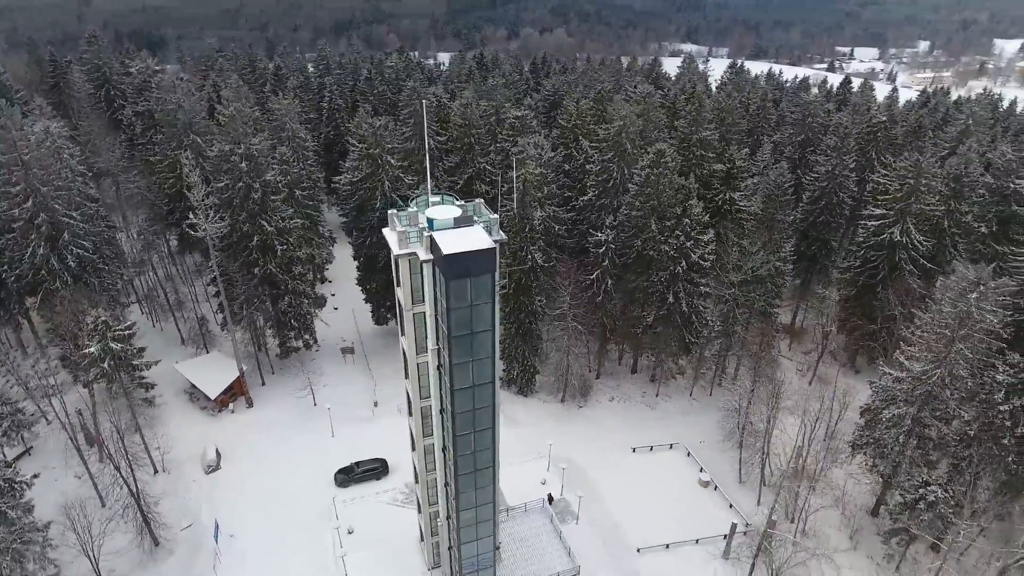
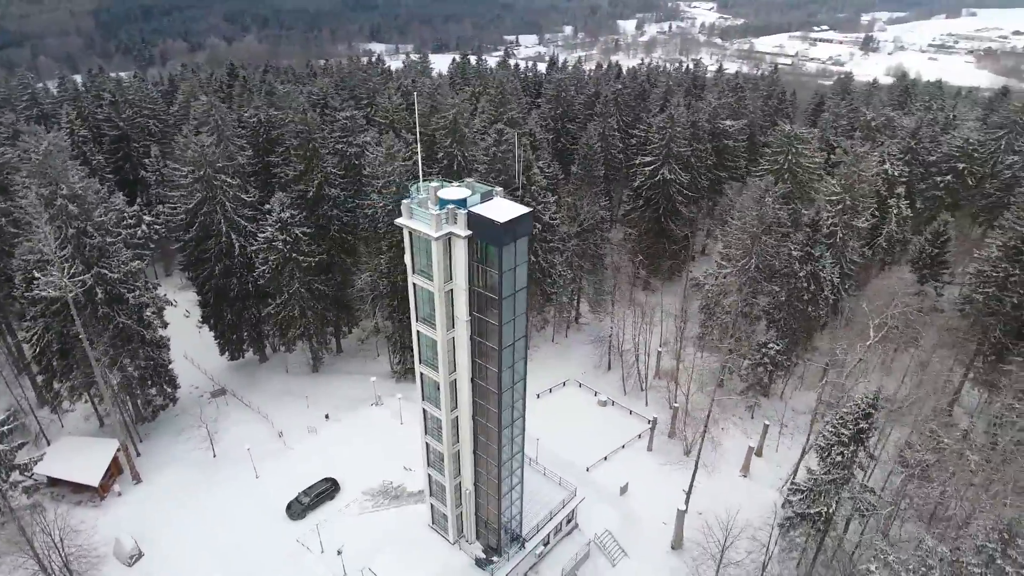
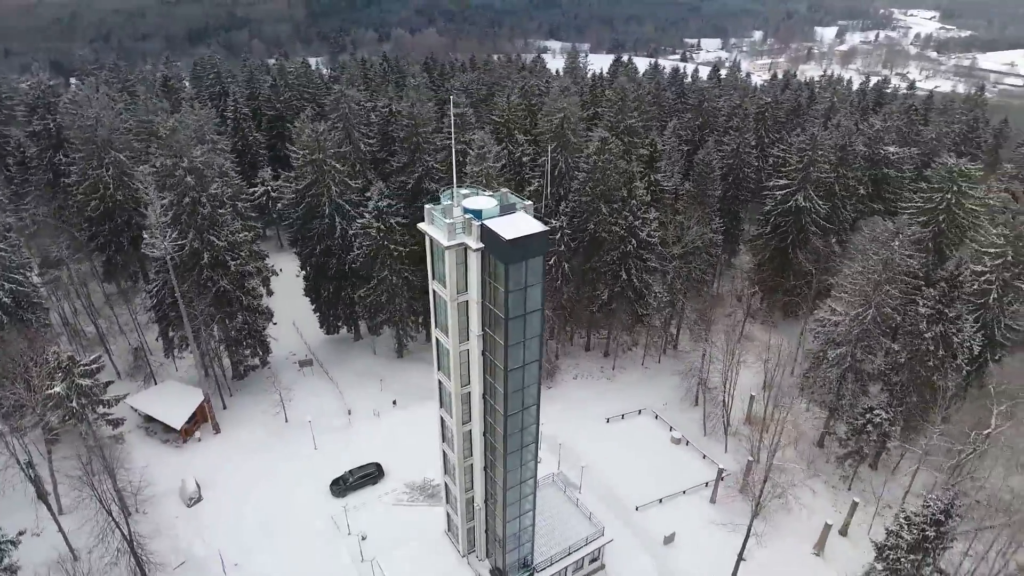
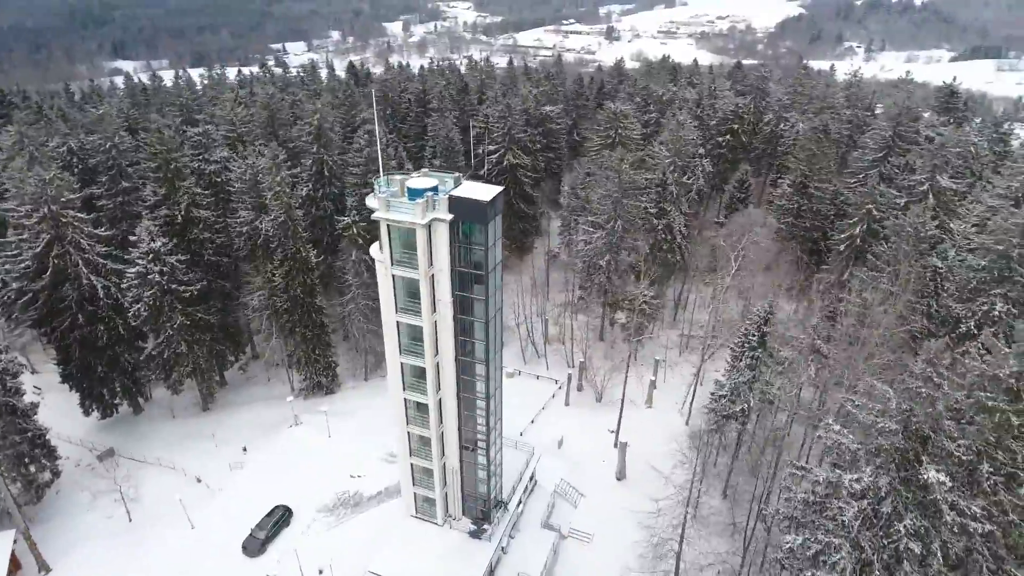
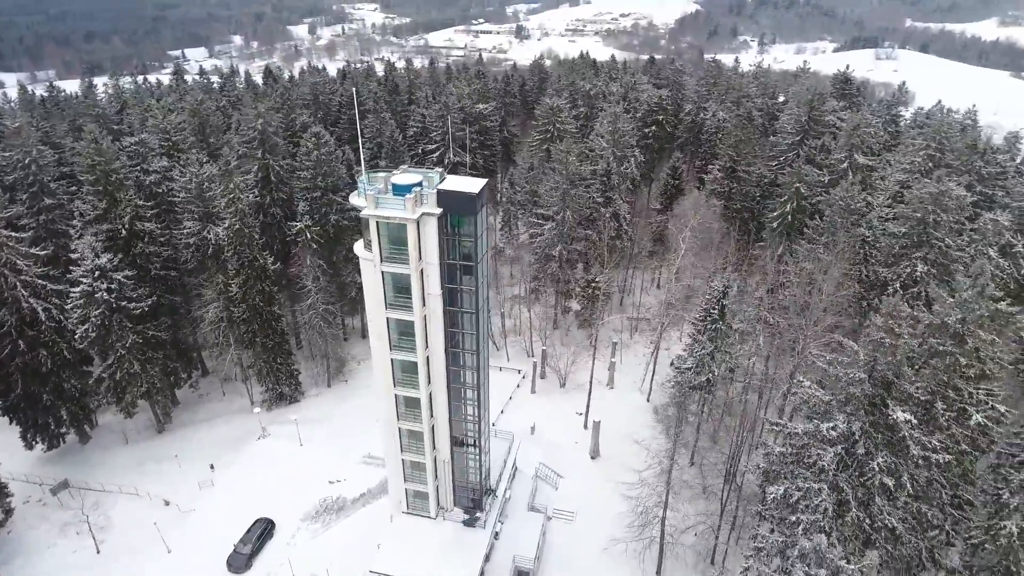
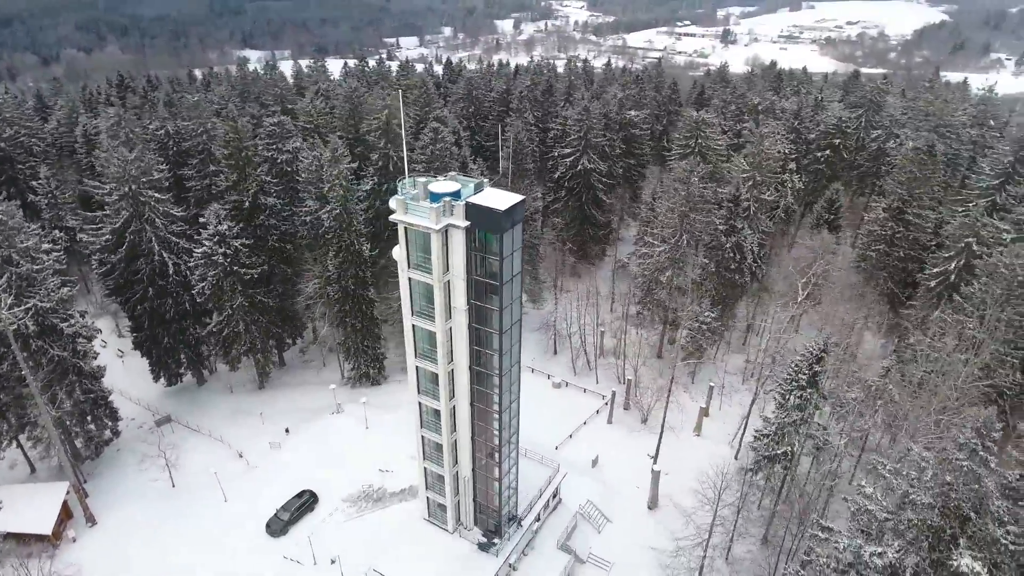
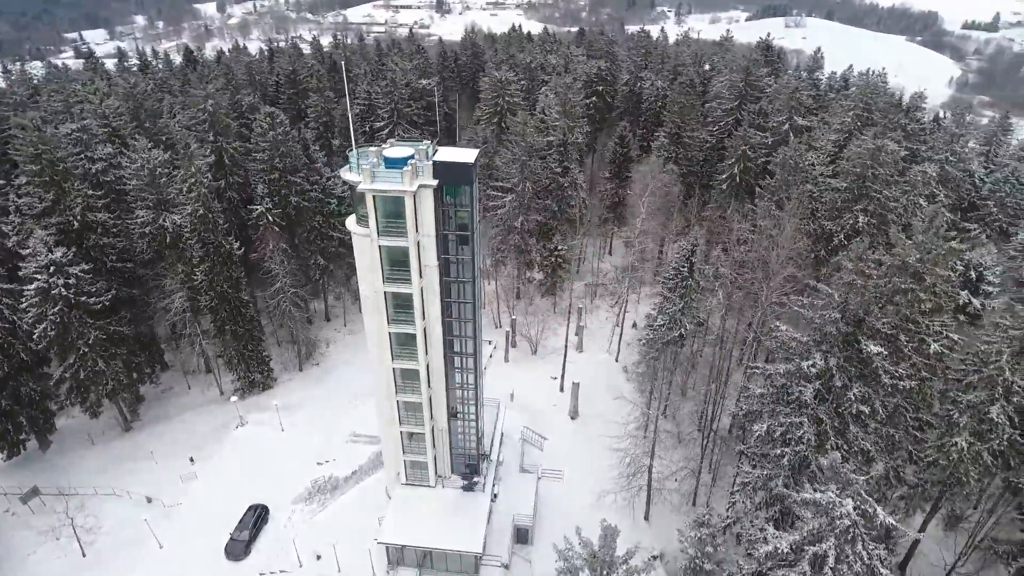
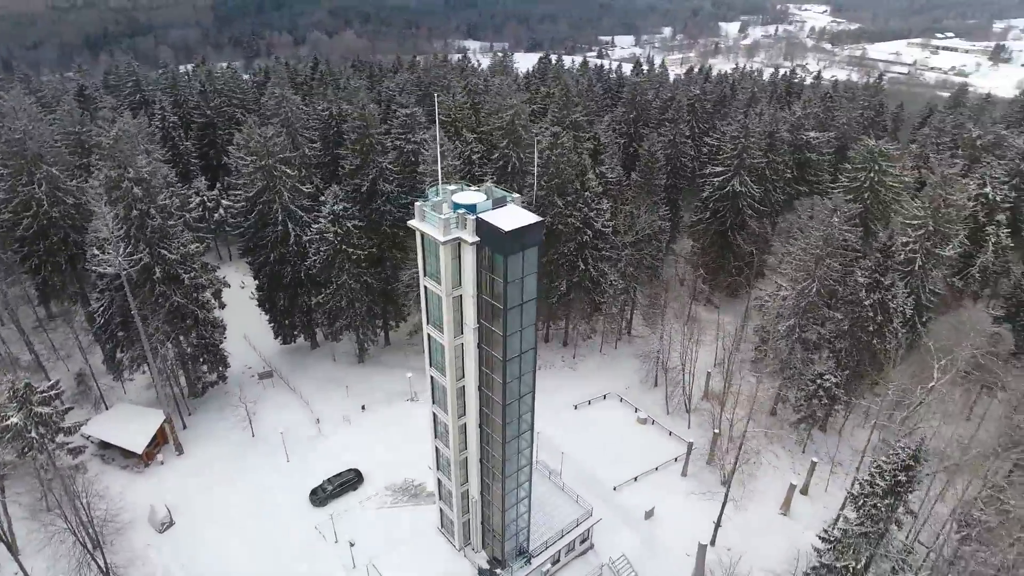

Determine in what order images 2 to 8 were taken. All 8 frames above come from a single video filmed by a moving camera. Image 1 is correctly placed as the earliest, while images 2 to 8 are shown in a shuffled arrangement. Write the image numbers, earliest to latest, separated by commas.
3, 8, 2, 6, 4, 5, 7
